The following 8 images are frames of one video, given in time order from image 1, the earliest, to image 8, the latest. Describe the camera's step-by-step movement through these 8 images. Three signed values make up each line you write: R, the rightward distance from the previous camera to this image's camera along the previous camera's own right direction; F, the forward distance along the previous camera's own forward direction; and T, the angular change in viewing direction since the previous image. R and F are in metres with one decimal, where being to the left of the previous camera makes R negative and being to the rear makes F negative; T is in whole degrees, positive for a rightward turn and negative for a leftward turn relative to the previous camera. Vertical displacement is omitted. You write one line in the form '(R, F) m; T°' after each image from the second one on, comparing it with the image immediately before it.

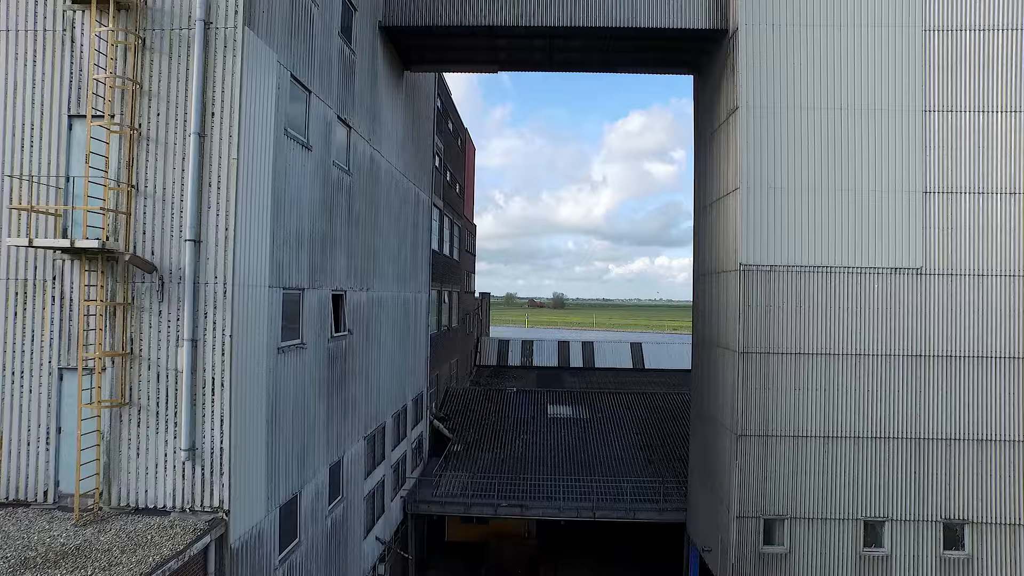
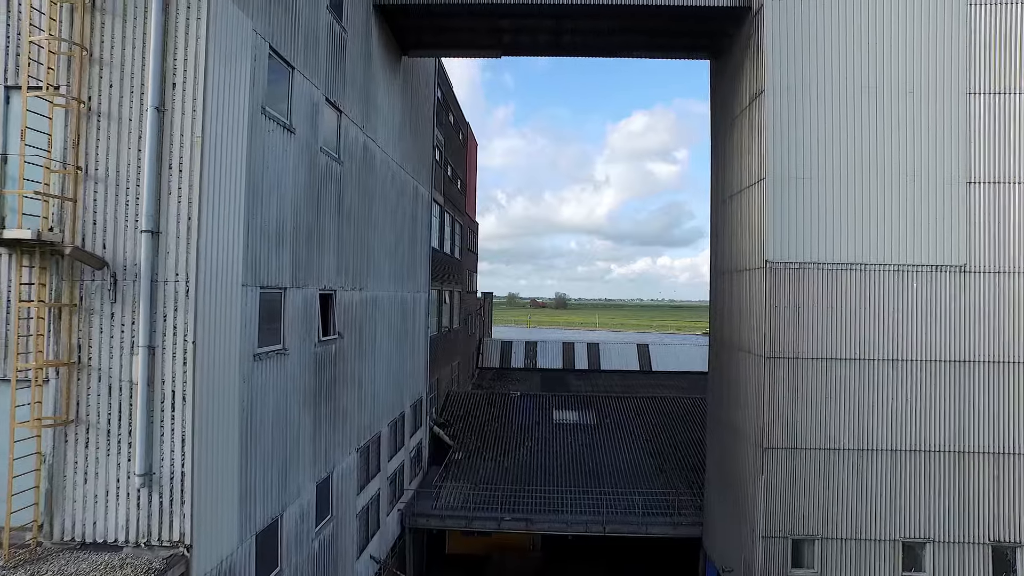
(0.0, +0.9) m; 0°
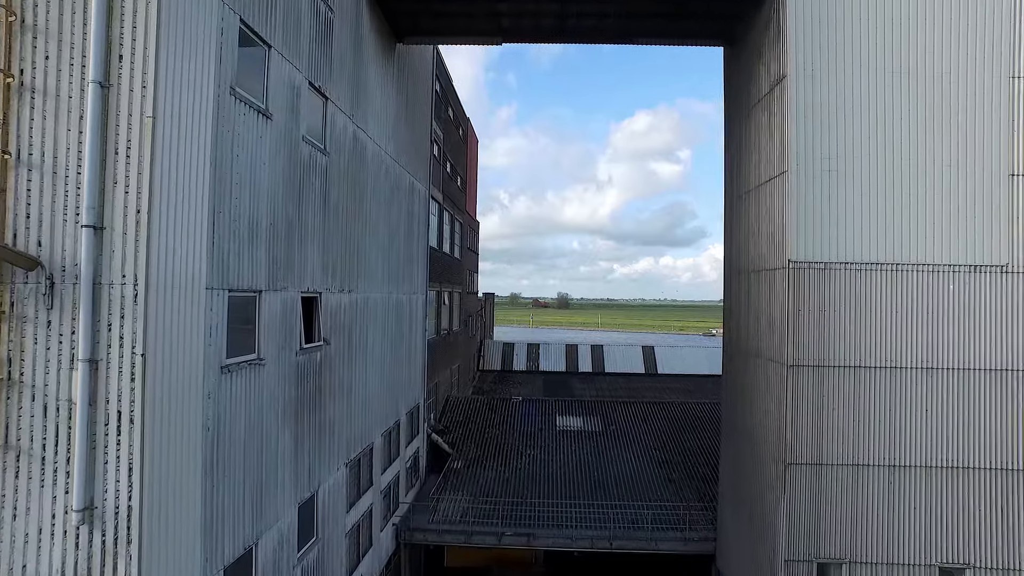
(0.0, +0.8) m; 0°
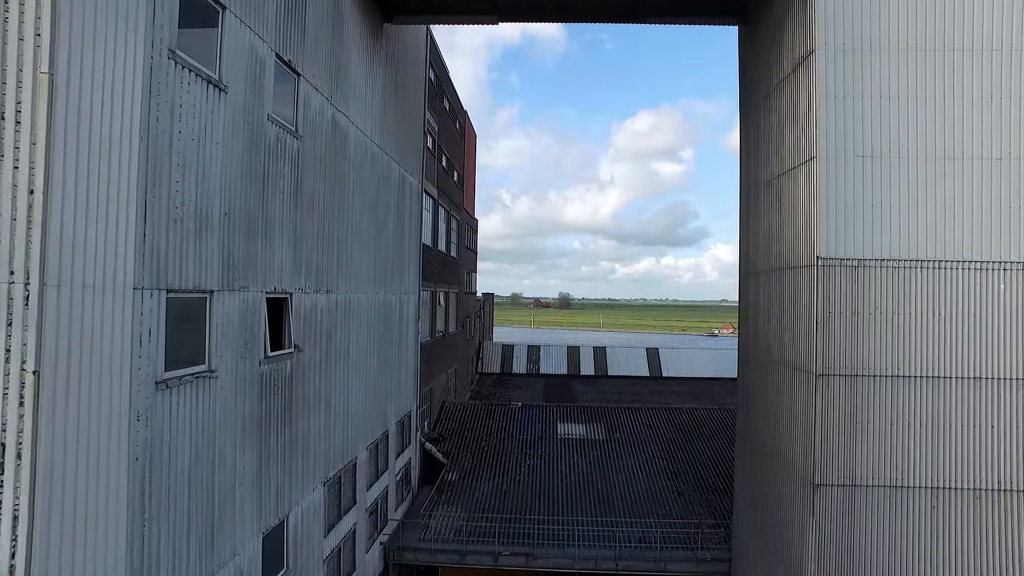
(+0.1, +1.0) m; 0°
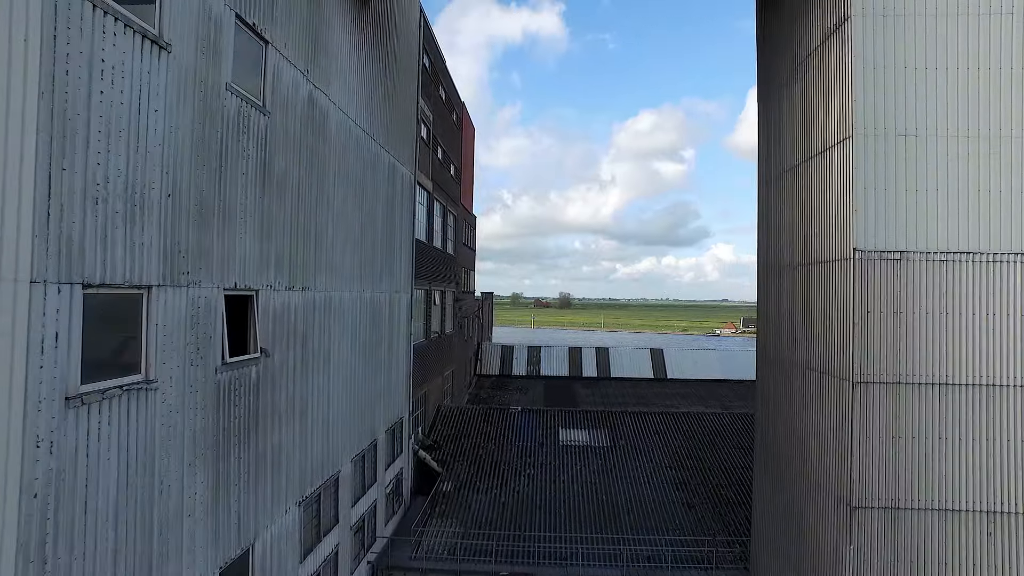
(0.0, +1.0) m; 0°
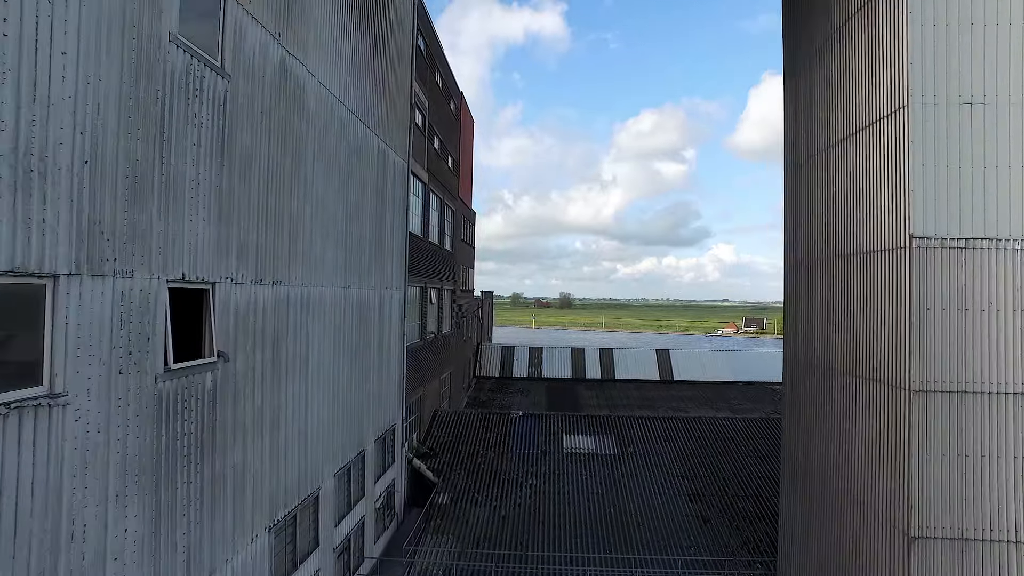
(0.0, +1.1) m; 0°
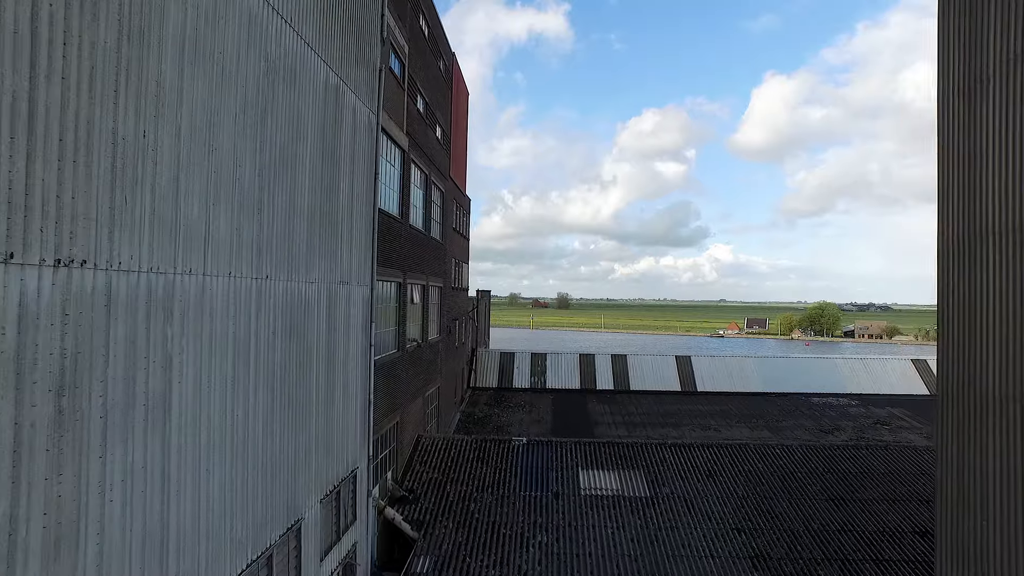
(-0.1, +3.7) m; 0°
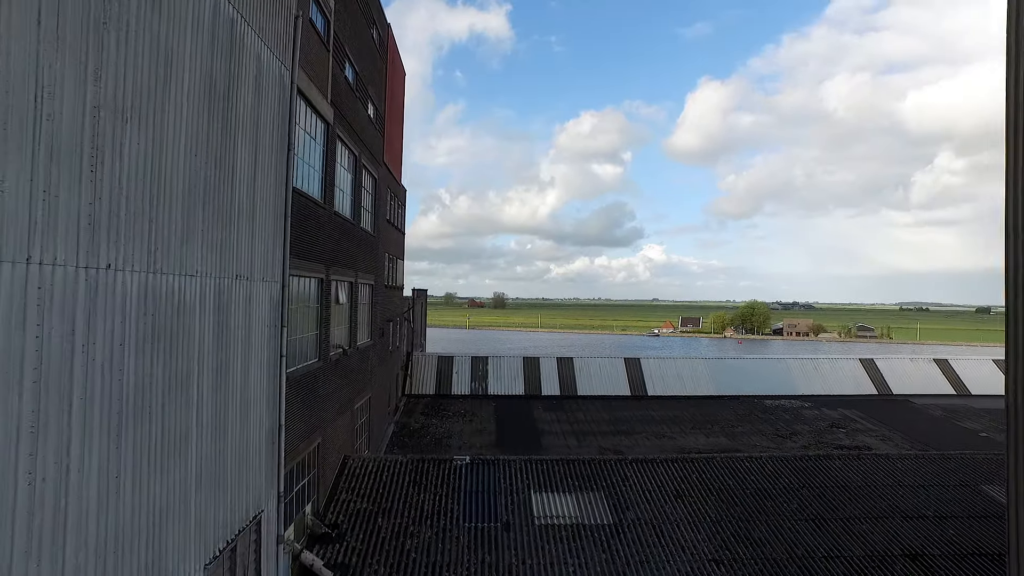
(-0.1, +1.9) m; +5°
